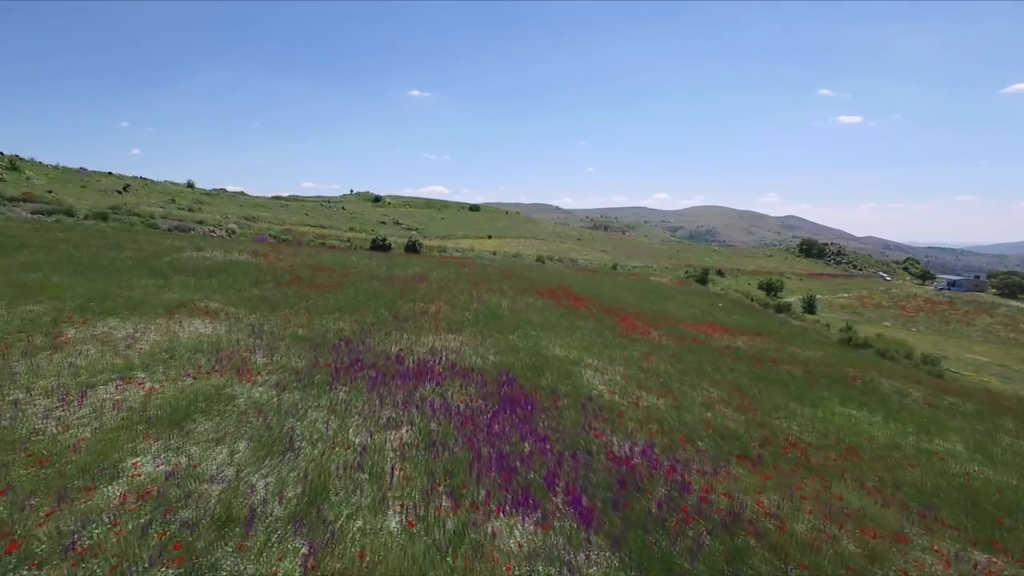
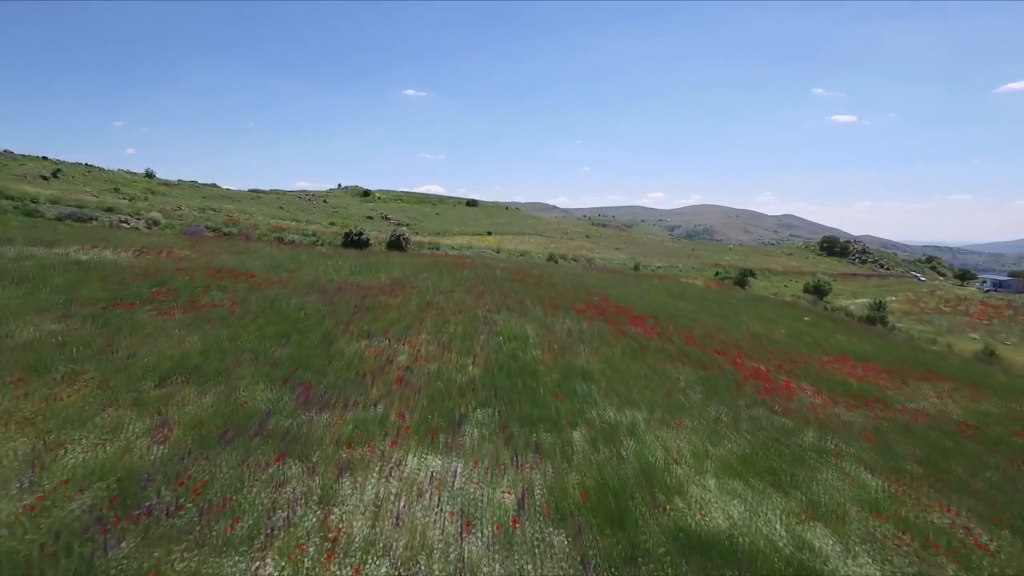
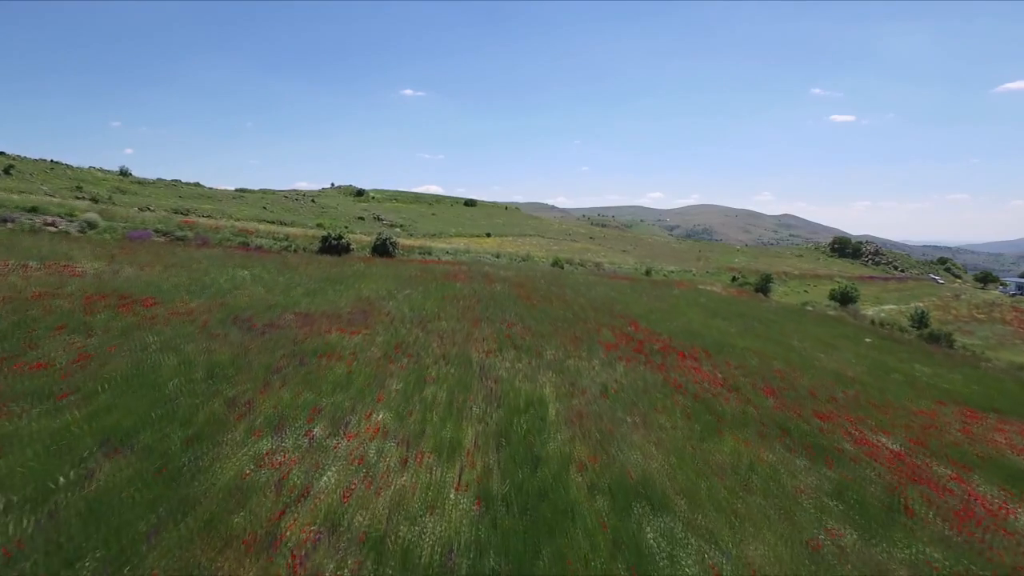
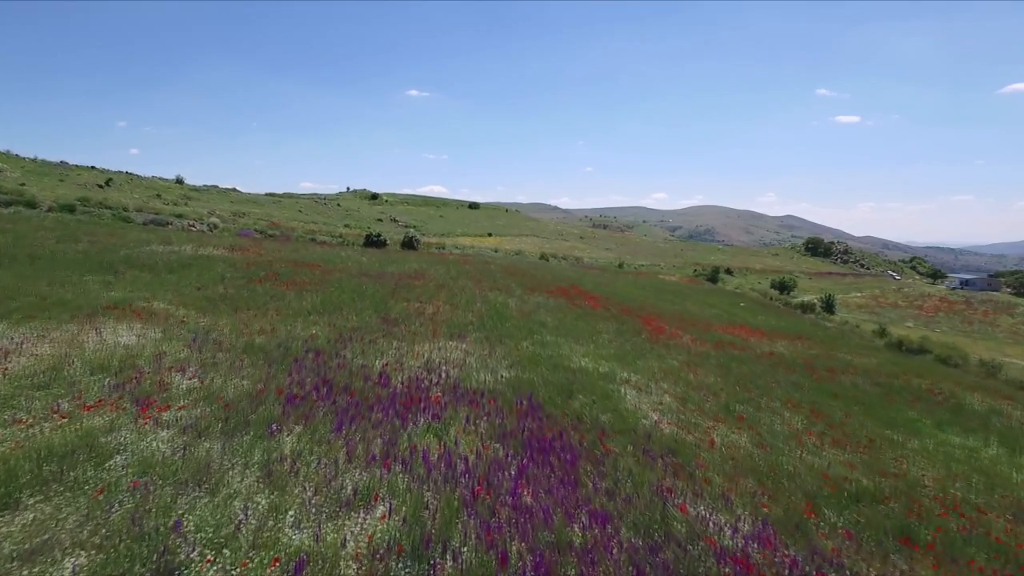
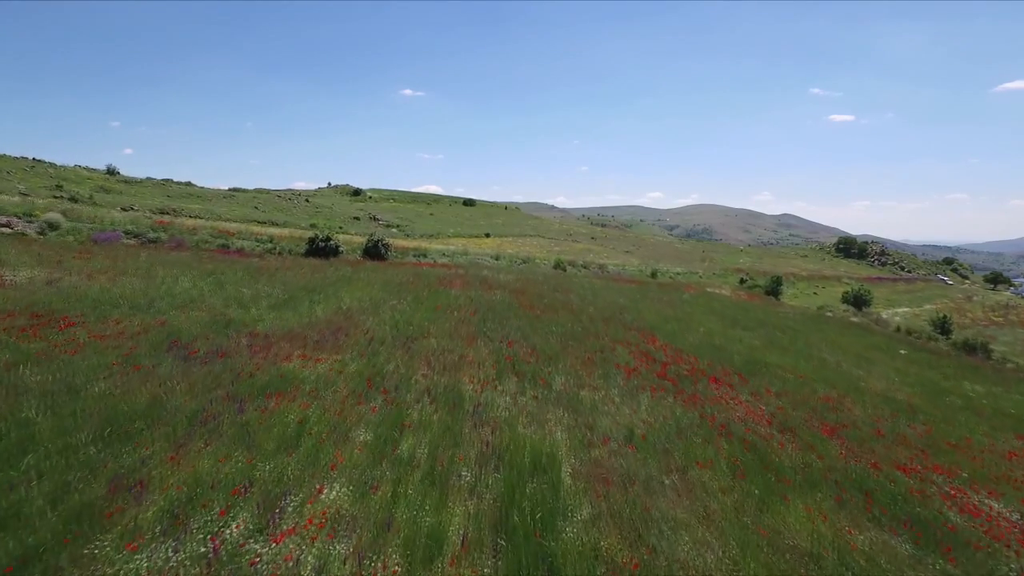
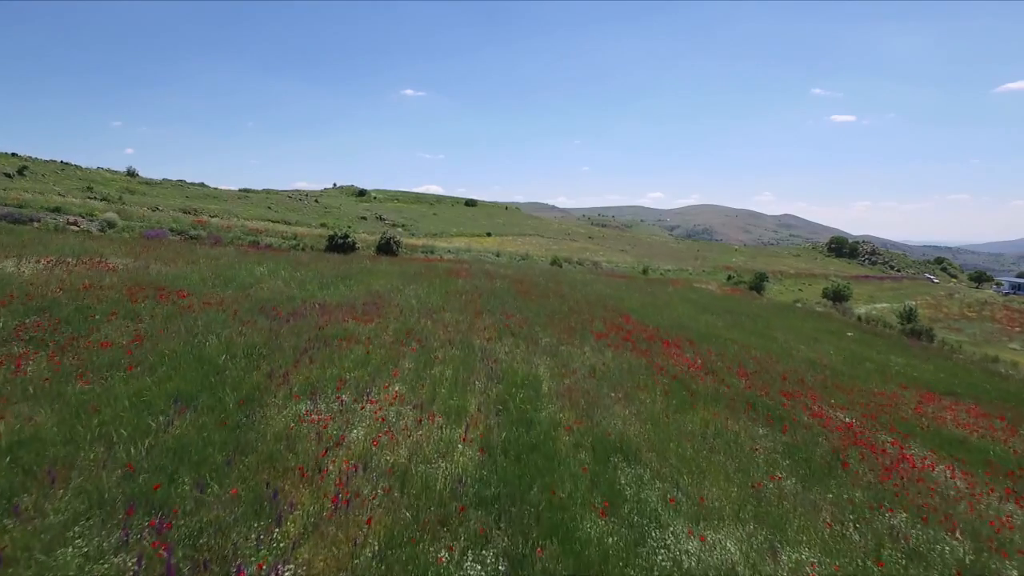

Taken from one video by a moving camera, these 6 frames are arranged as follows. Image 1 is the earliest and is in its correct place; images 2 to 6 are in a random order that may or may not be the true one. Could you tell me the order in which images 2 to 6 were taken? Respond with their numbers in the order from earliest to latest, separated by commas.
4, 2, 6, 3, 5
